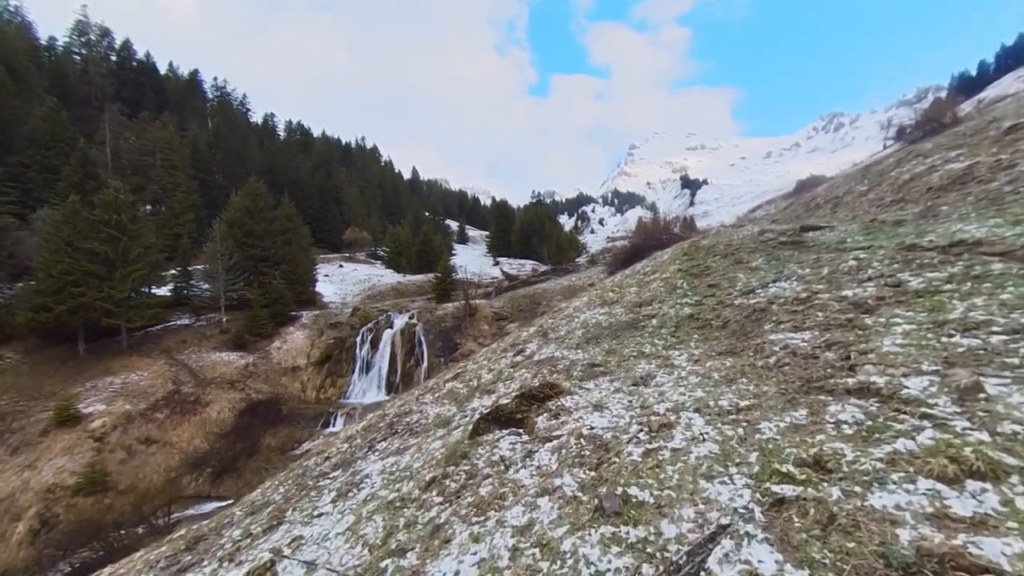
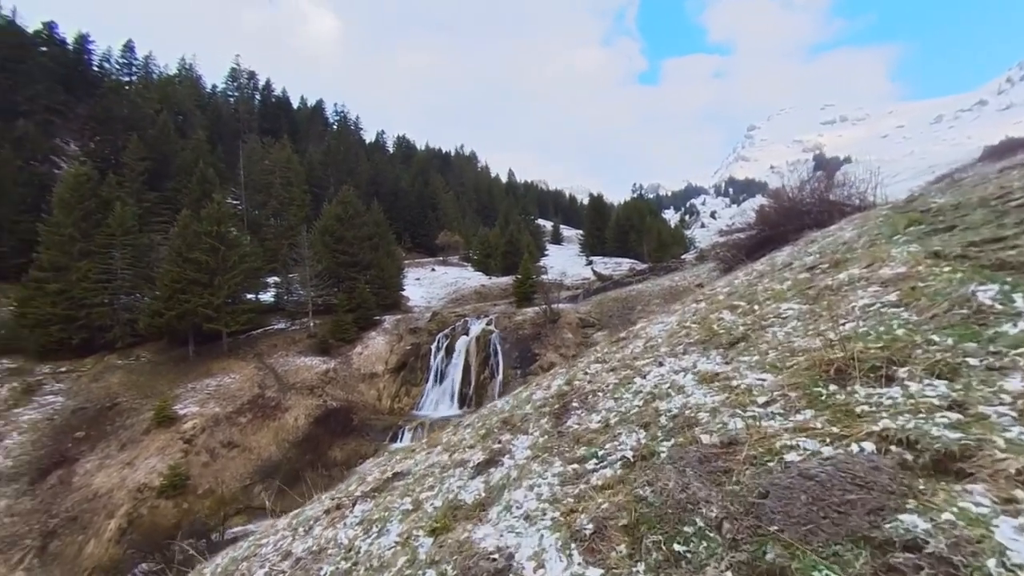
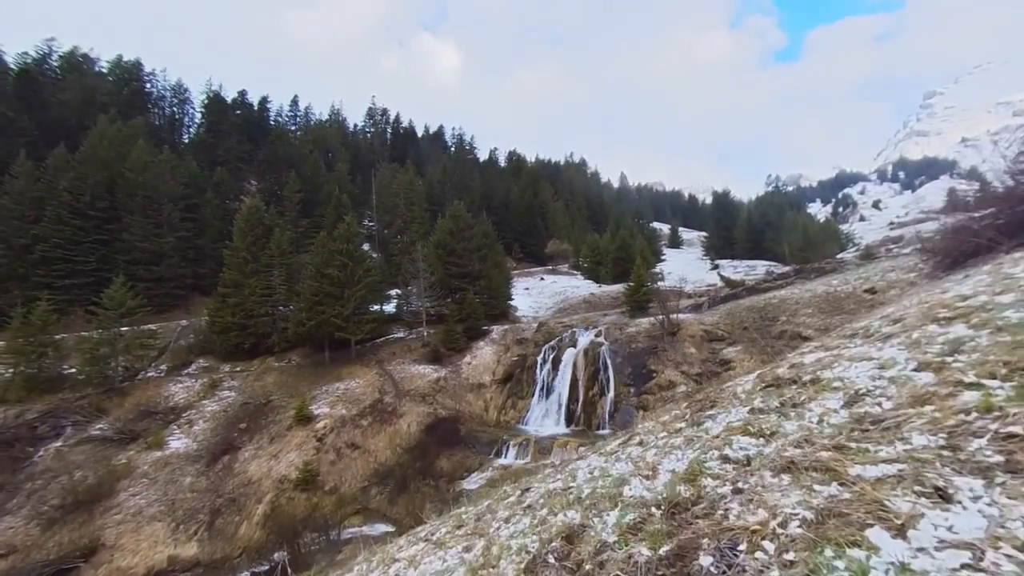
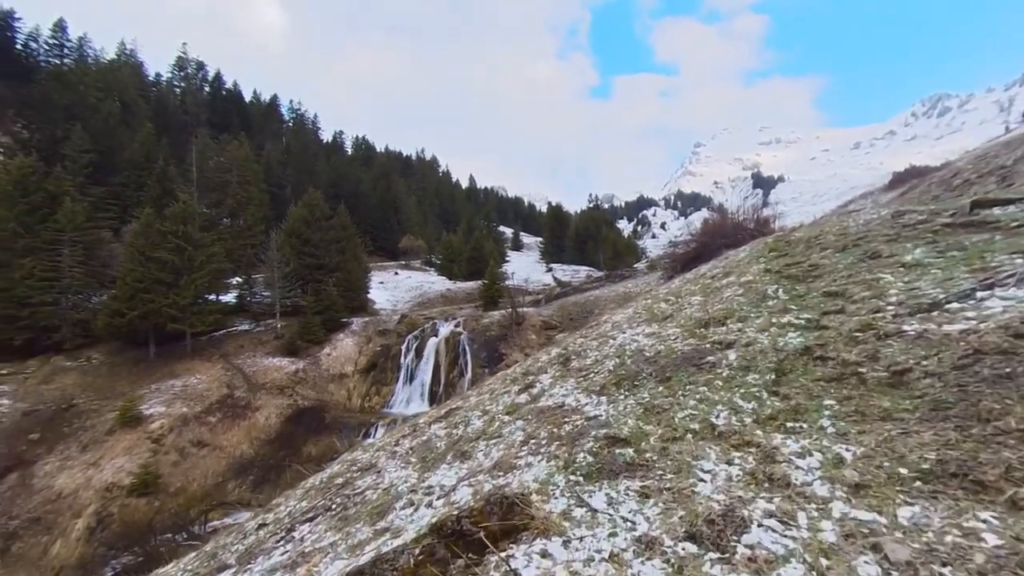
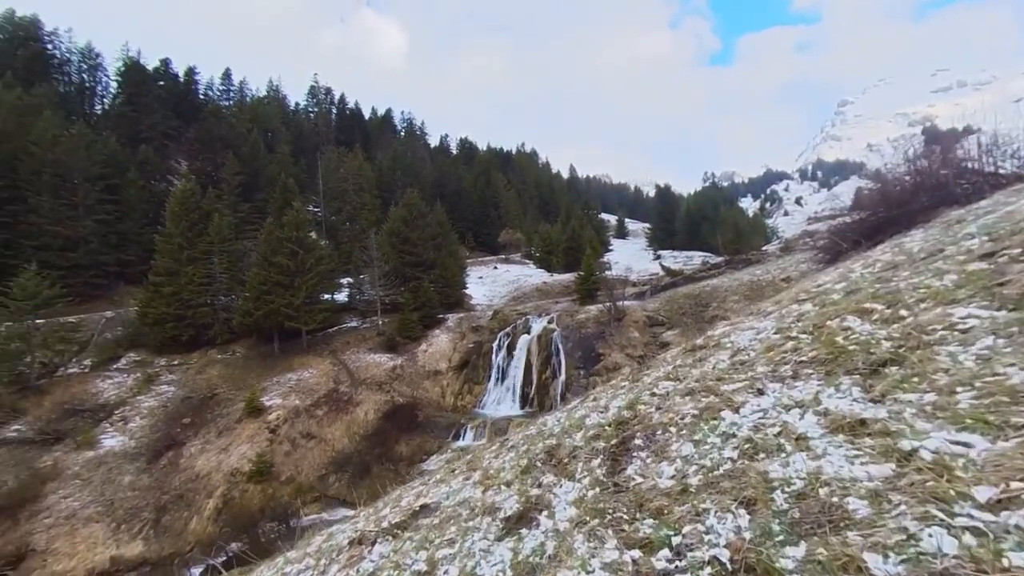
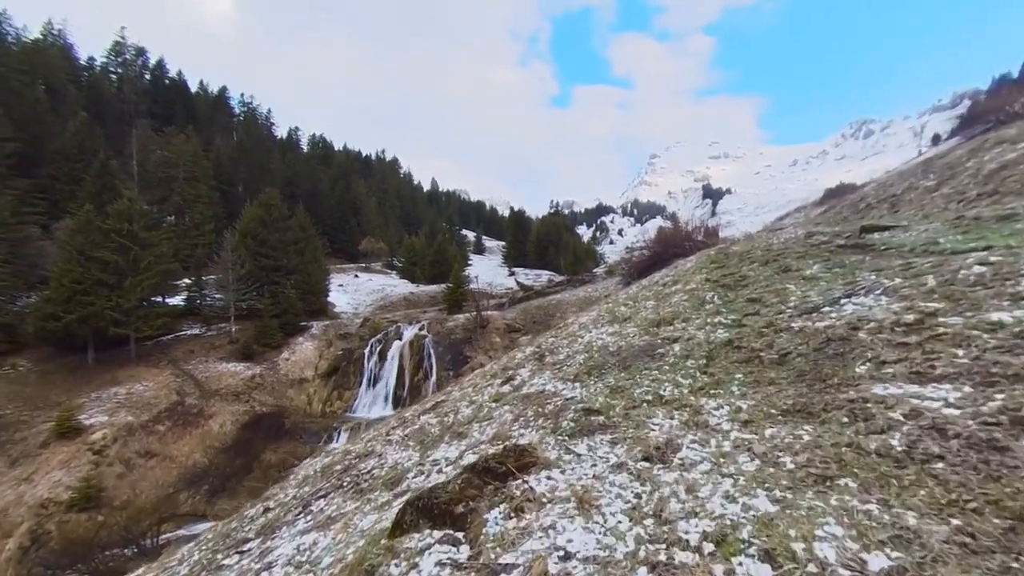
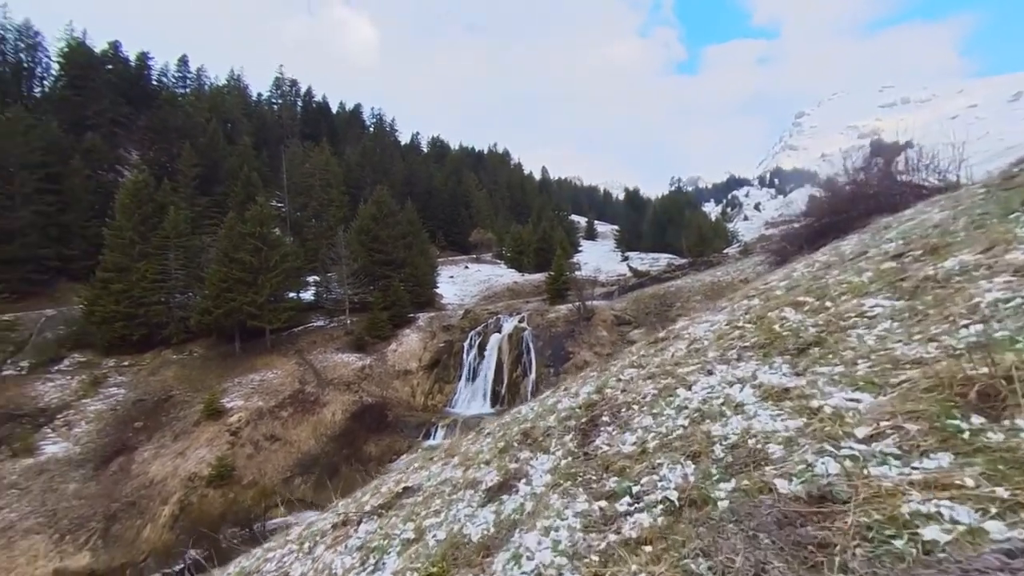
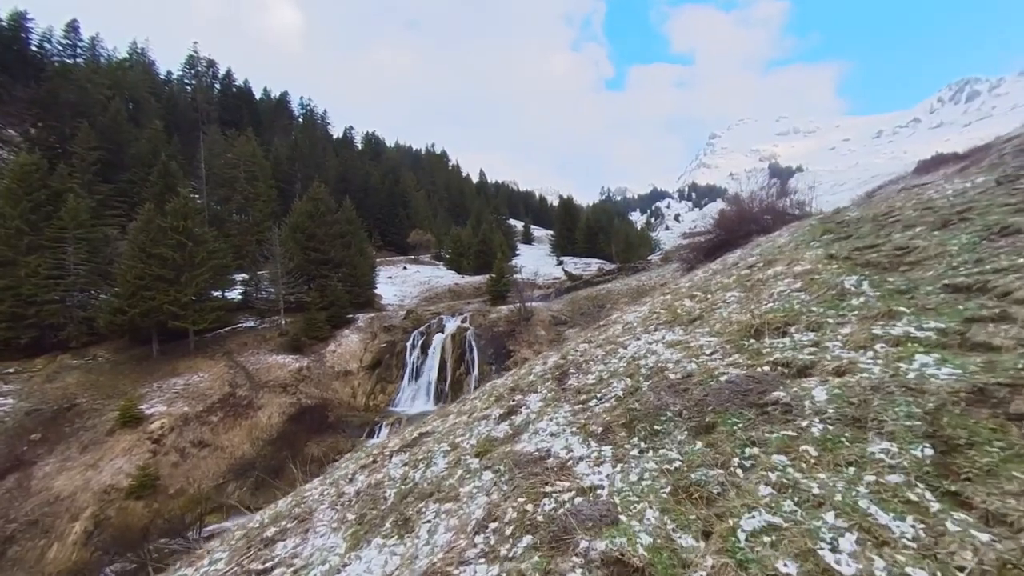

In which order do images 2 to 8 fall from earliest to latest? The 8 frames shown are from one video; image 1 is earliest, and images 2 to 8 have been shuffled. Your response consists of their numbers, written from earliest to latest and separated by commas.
6, 4, 8, 2, 7, 5, 3
